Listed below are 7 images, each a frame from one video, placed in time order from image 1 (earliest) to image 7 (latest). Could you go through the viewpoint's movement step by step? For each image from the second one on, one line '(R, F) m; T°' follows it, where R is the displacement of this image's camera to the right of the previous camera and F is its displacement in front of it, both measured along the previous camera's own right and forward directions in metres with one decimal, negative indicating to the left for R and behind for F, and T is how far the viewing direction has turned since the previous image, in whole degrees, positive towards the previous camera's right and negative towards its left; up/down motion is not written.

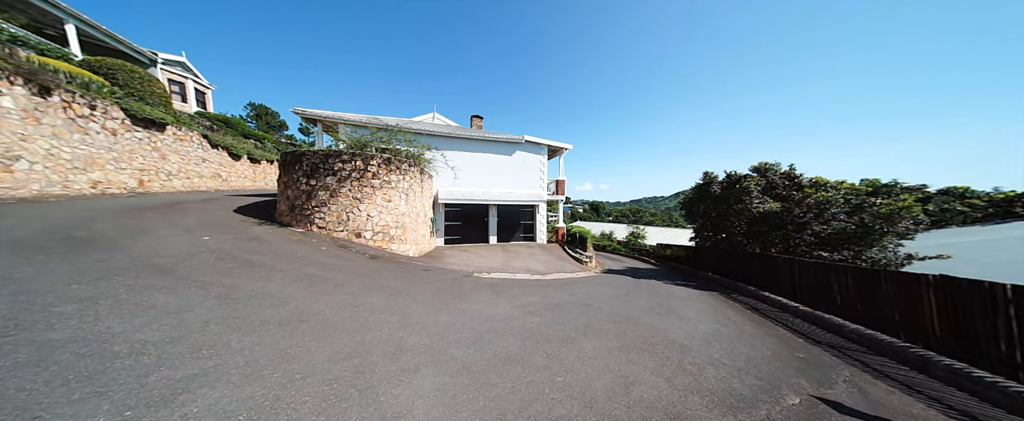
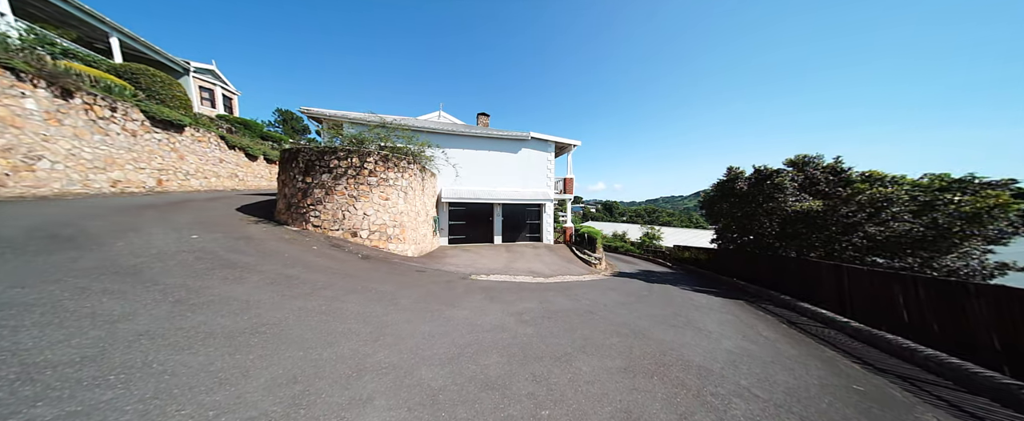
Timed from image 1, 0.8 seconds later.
(+0.4, +0.5) m; -3°
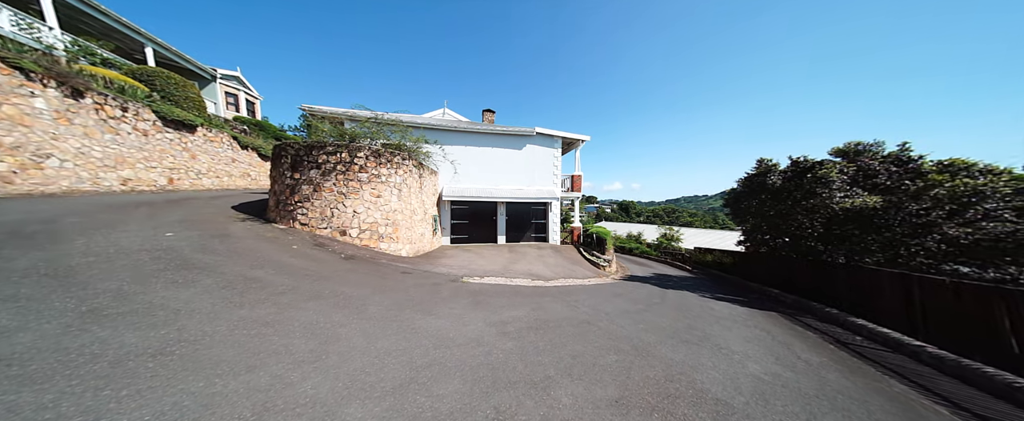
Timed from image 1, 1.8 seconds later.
(+0.5, +0.7) m; -3°
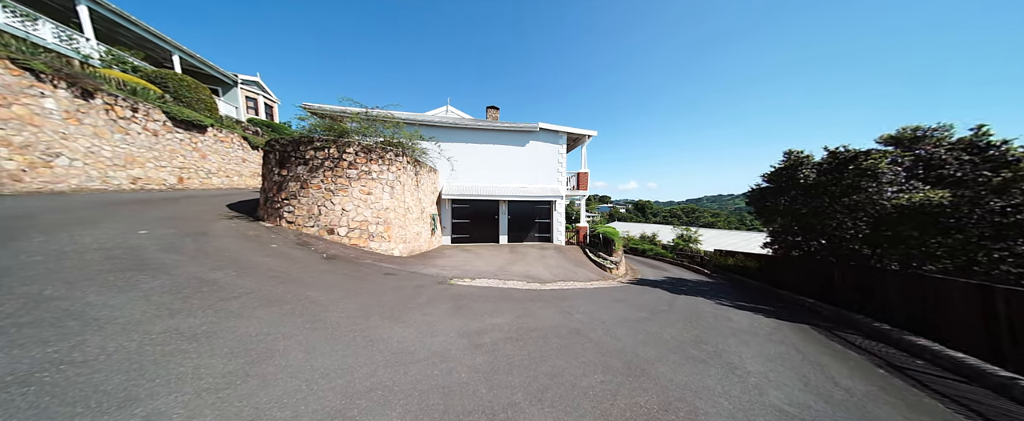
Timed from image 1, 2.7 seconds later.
(+0.5, +0.6) m; -3°
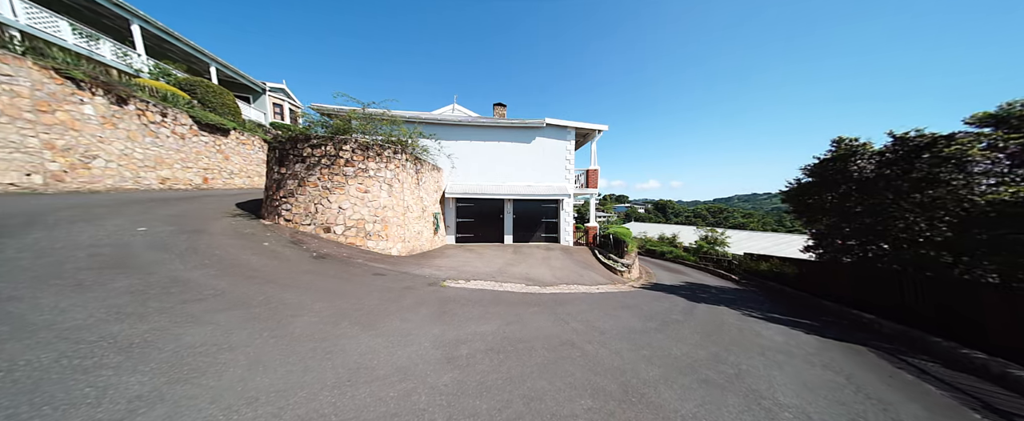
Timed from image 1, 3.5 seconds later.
(+0.5, +0.5) m; -4°
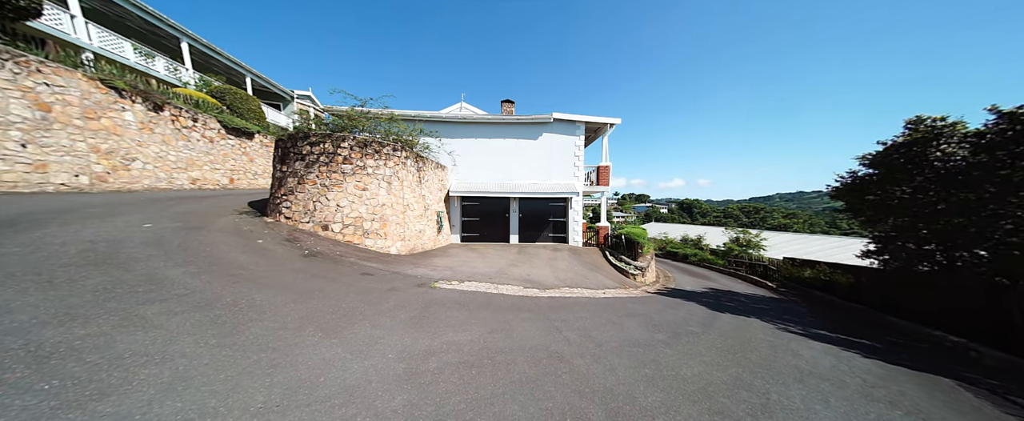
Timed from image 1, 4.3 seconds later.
(+0.6, +0.5) m; -5°
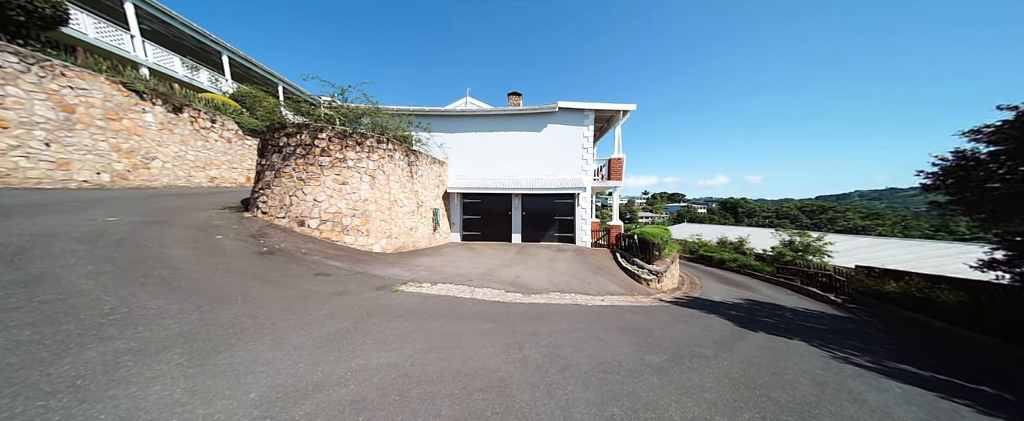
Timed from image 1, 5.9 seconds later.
(+0.8, +1.1) m; -6°
